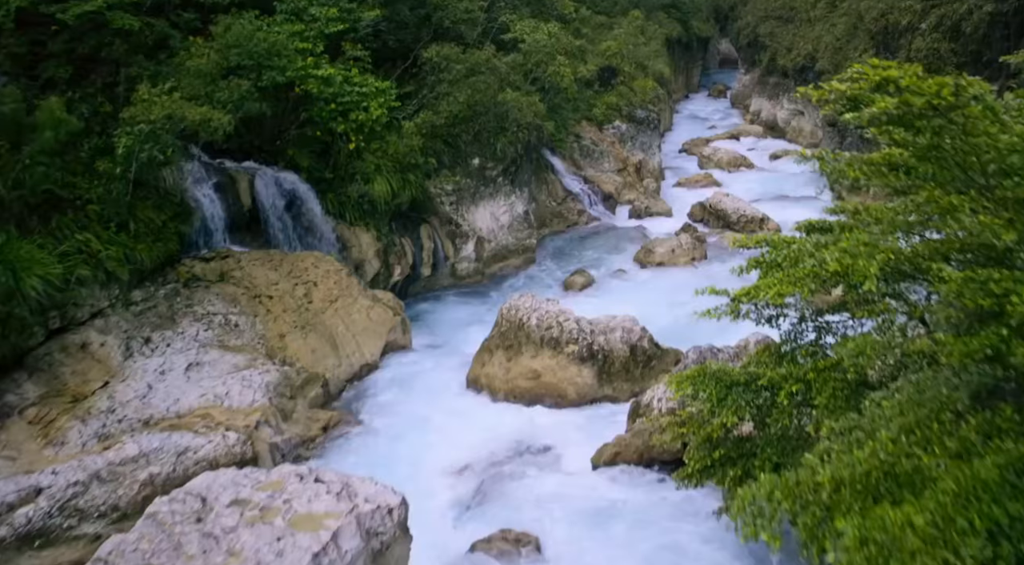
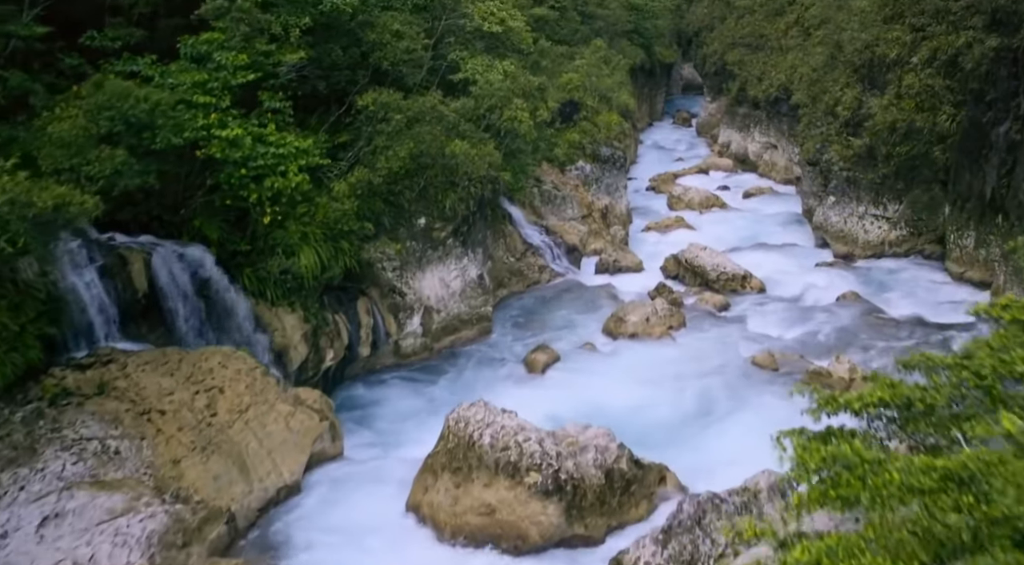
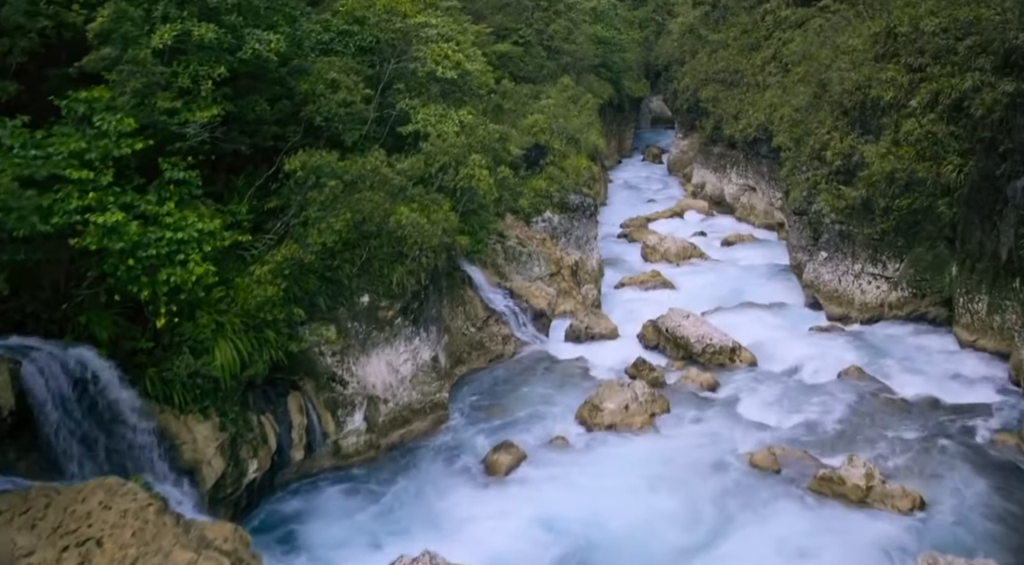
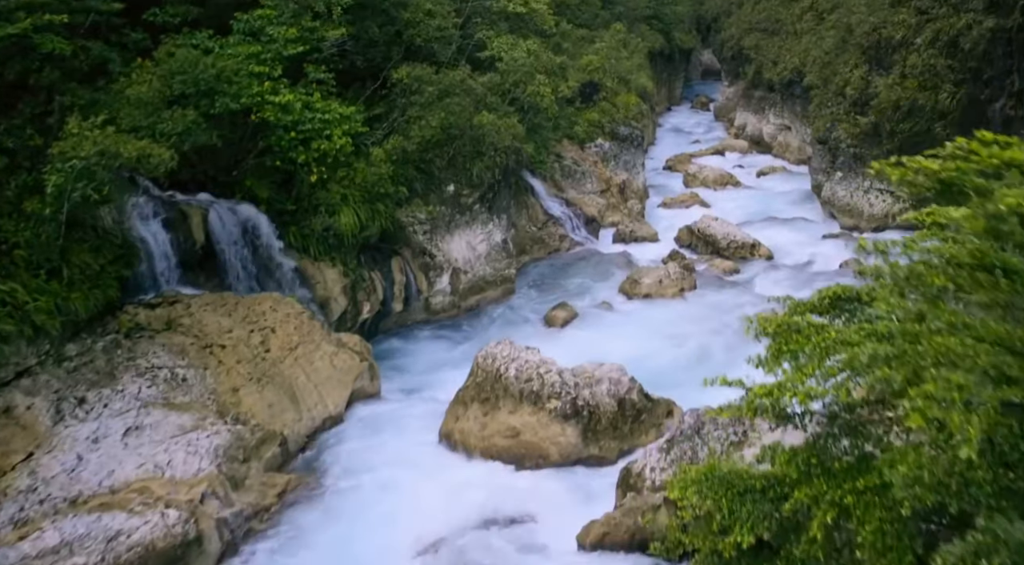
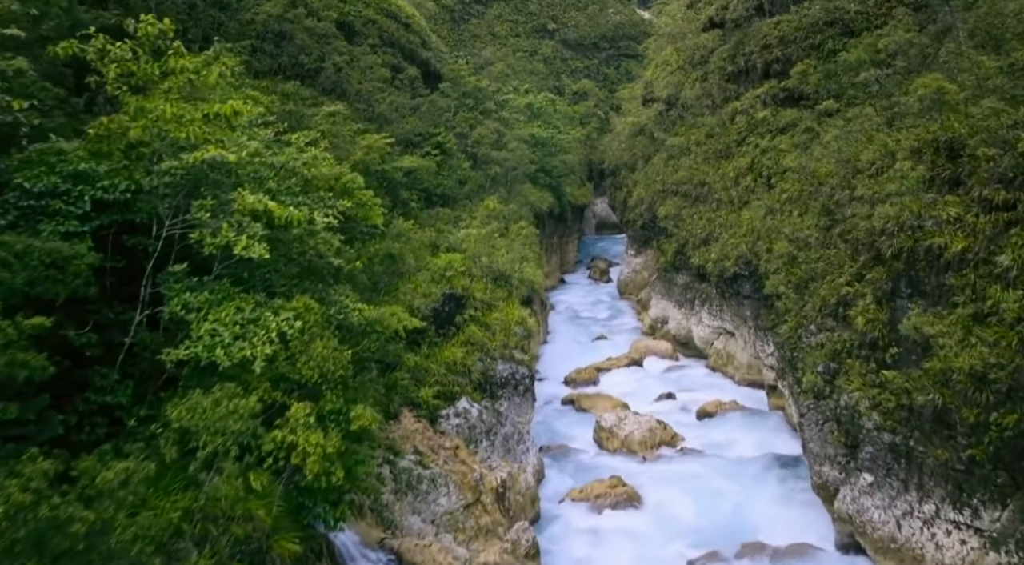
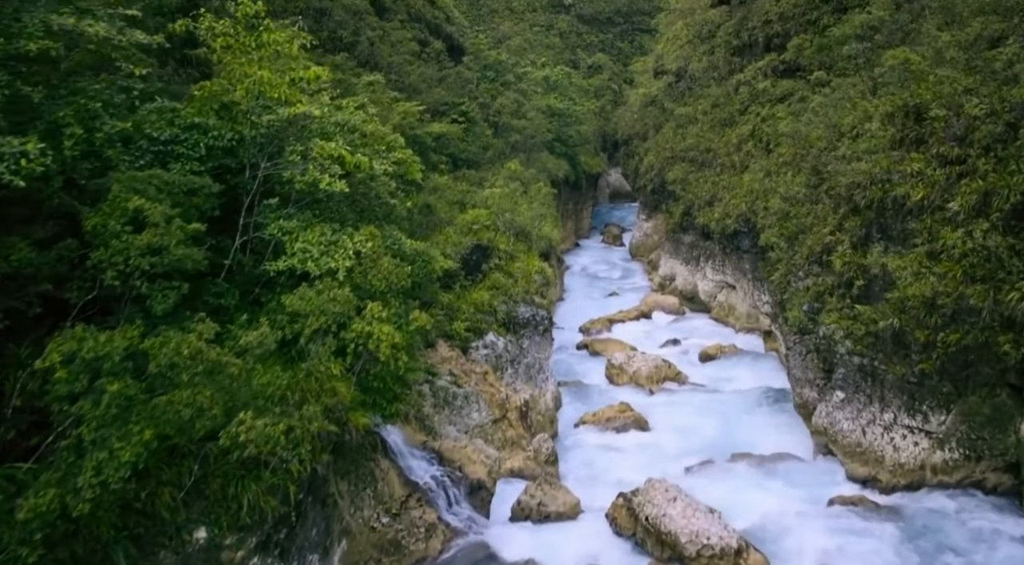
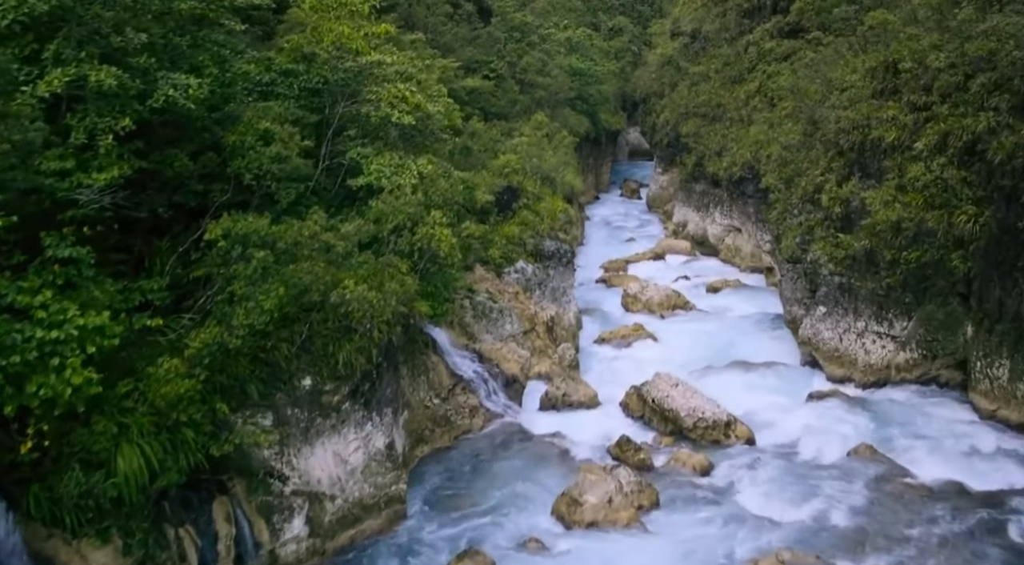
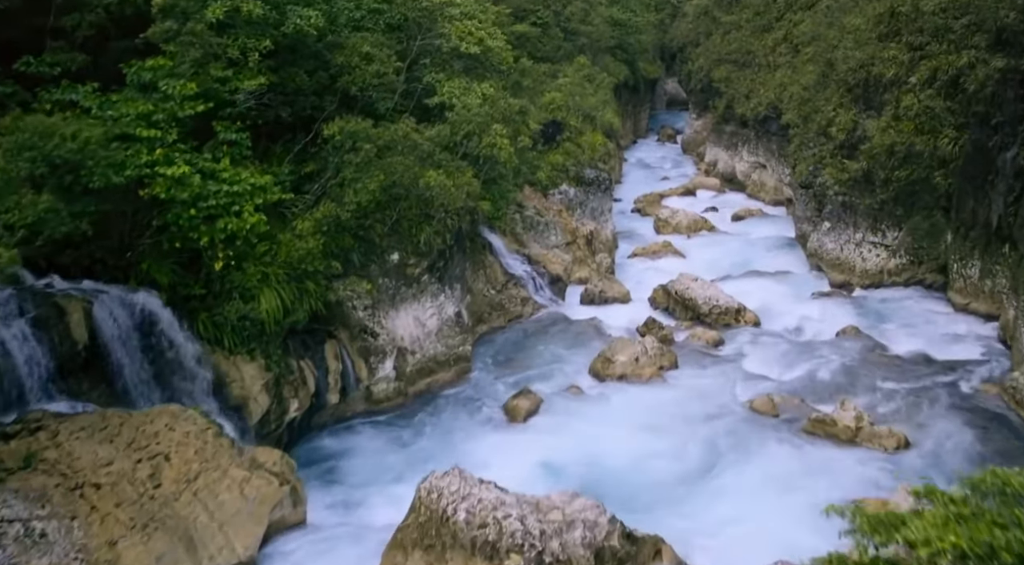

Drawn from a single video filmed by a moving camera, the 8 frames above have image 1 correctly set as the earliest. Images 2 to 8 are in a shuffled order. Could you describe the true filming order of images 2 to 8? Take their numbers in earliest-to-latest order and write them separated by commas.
4, 2, 8, 3, 7, 6, 5
